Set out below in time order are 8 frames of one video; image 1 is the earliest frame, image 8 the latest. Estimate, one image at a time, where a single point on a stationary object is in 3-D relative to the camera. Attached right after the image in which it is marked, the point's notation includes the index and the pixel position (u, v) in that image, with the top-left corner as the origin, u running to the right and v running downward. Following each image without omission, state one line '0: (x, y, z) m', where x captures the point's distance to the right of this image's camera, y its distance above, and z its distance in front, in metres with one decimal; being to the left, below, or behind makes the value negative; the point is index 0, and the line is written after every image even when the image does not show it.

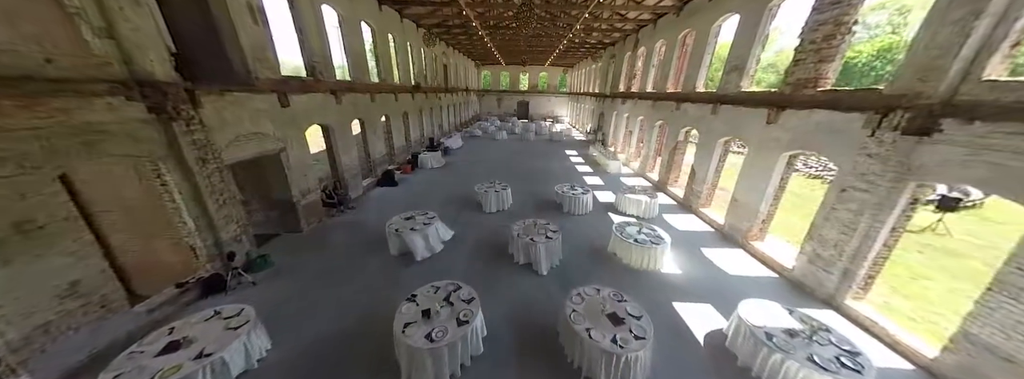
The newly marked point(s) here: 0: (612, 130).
0: (+6.7, +3.9, +17.0) m
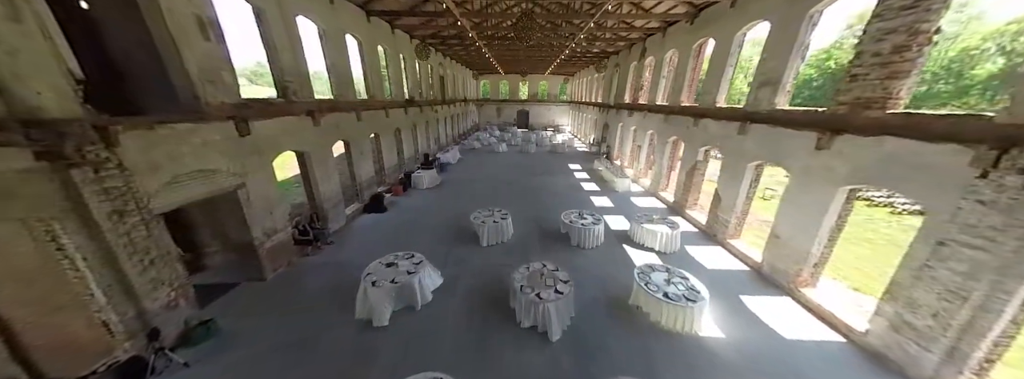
0: (+6.7, +2.9, +16.1) m
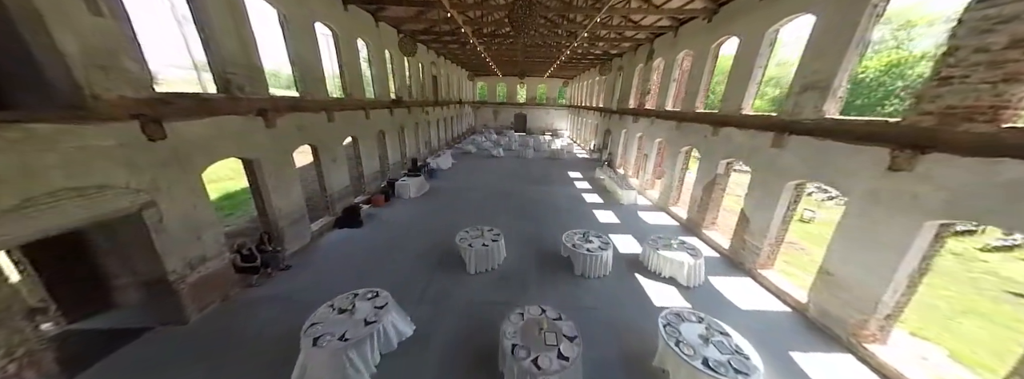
0: (+6.4, +2.3, +15.2) m
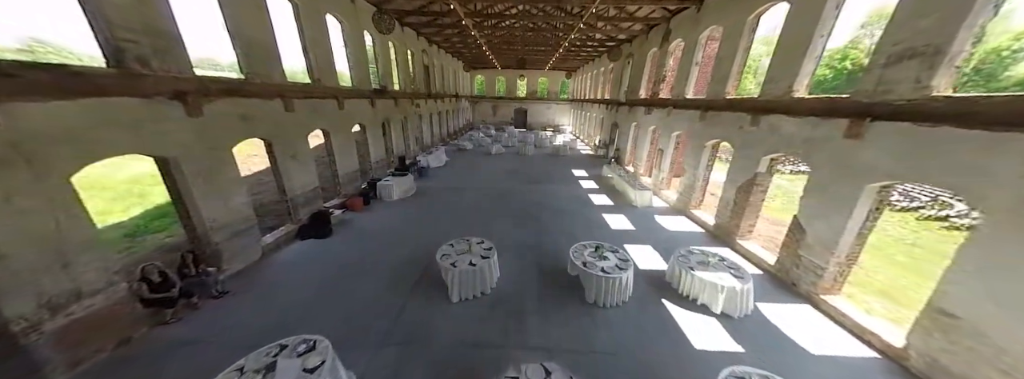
0: (+6.4, +2.4, +13.8) m
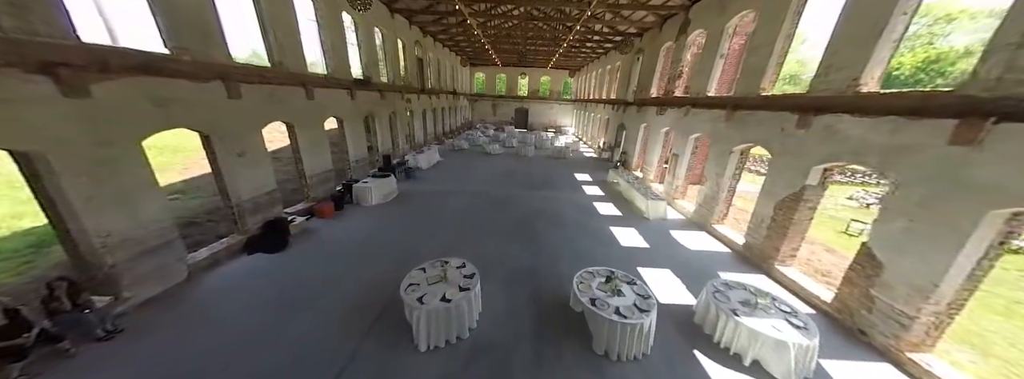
0: (+6.3, +2.0, +12.7) m
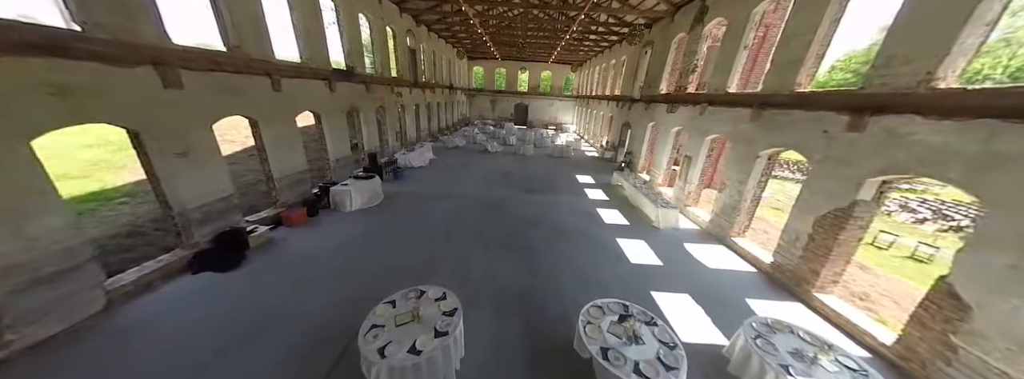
0: (+6.1, +1.9, +11.9) m
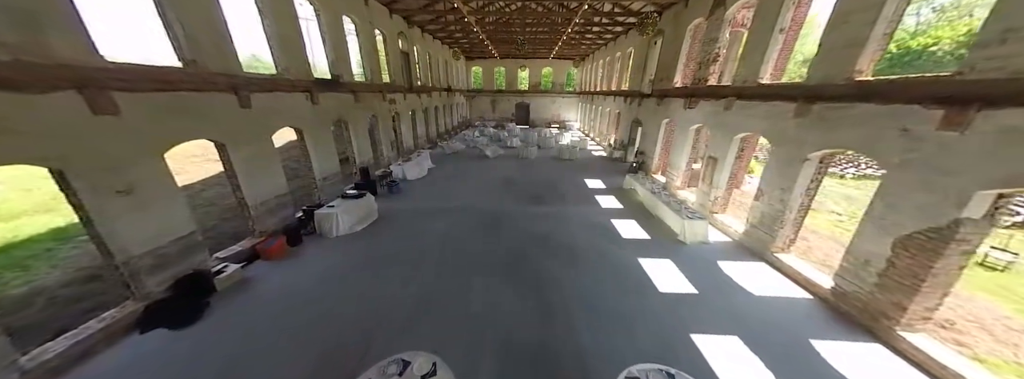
0: (+6.3, +1.8, +11.0) m
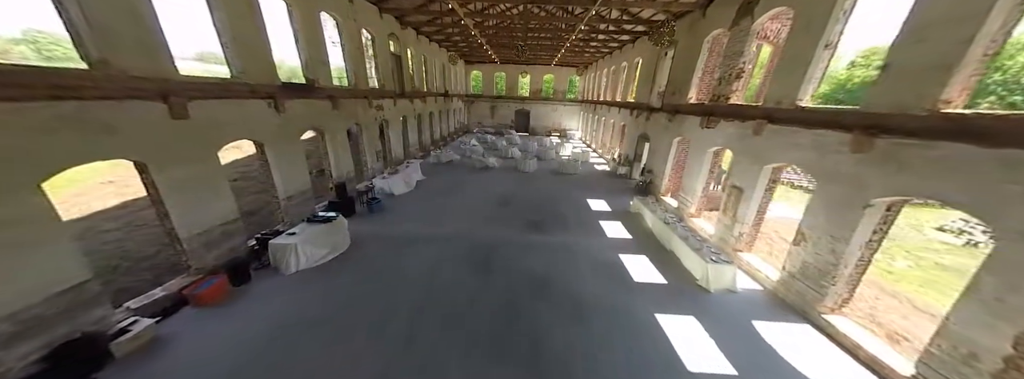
0: (+6.1, +0.8, +10.0) m
